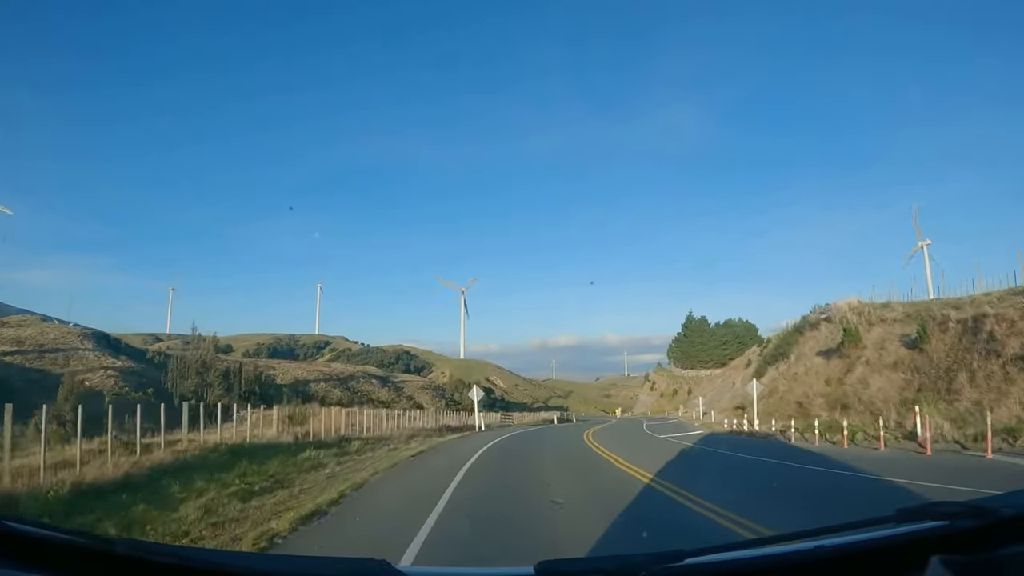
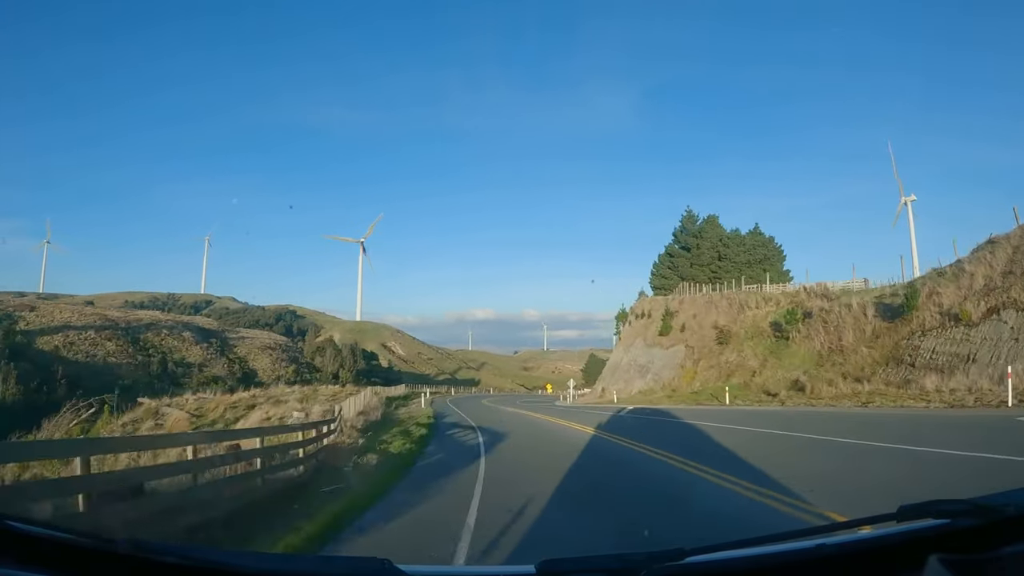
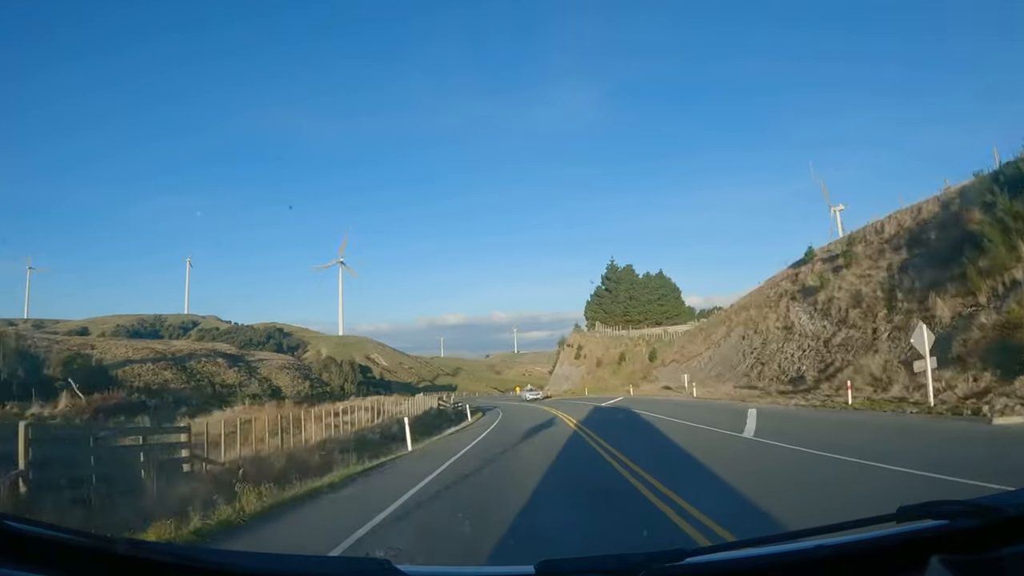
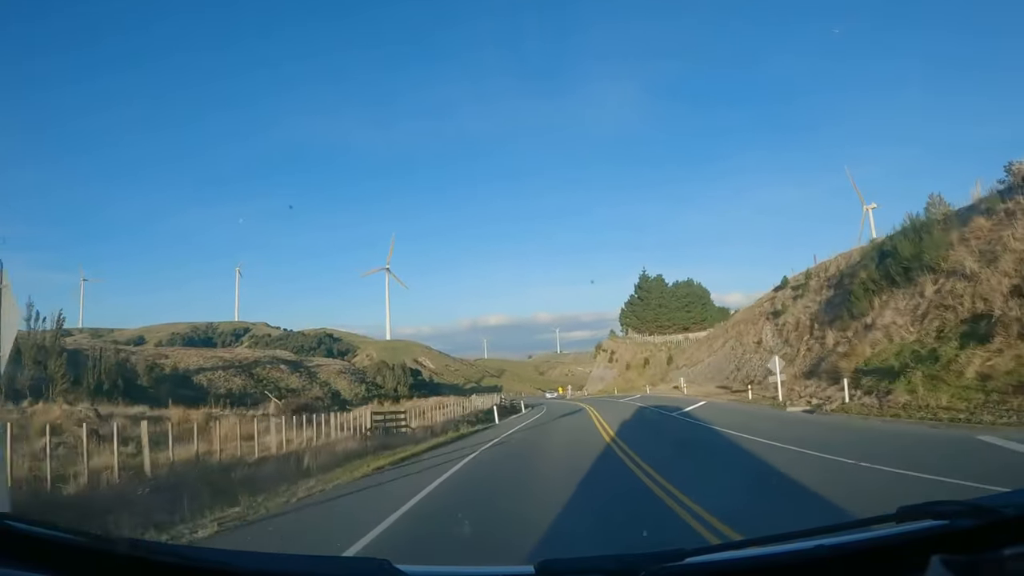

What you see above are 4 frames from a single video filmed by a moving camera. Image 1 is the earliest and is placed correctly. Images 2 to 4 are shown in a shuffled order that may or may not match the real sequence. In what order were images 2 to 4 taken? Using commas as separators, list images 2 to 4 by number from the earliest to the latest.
4, 3, 2
